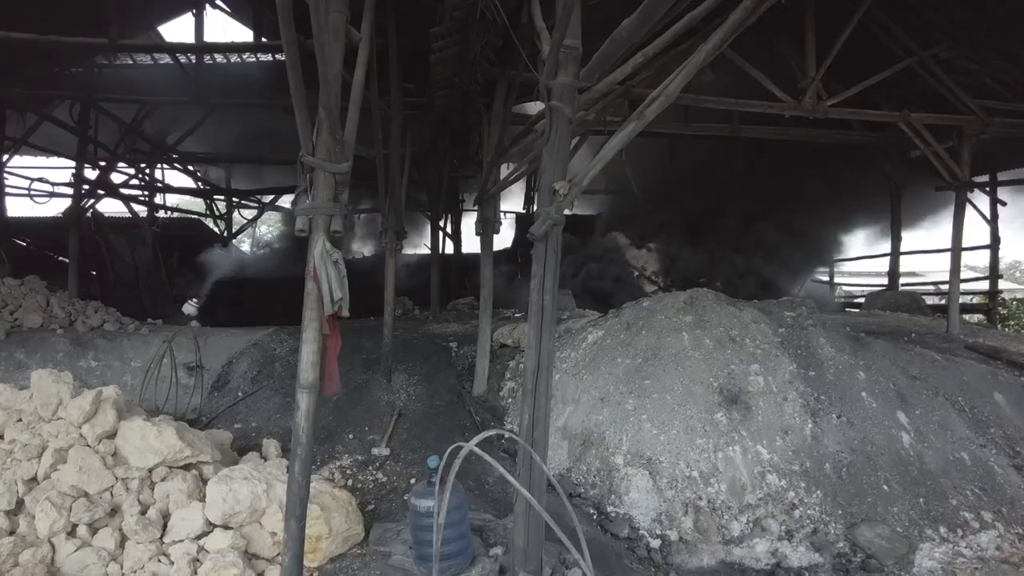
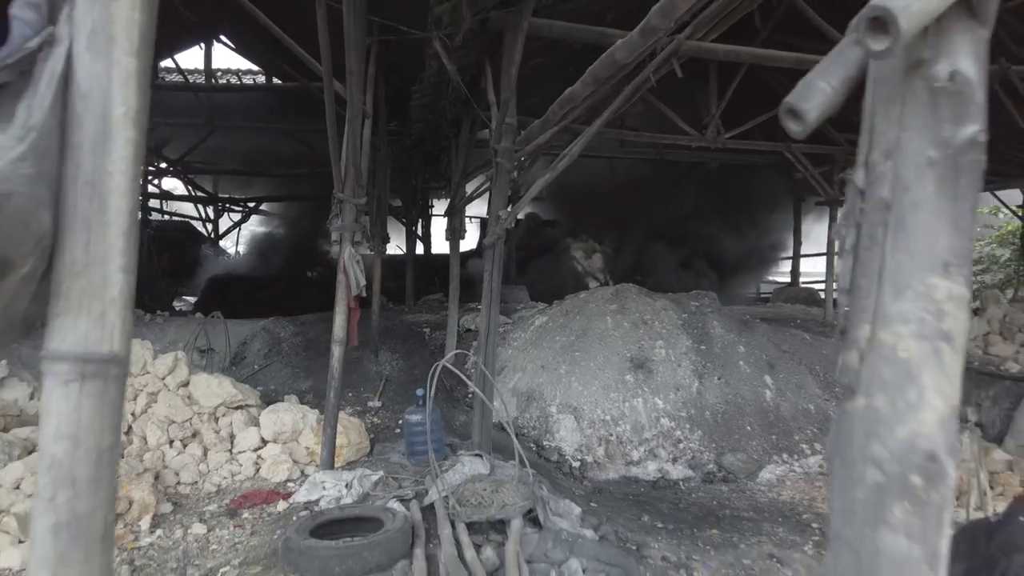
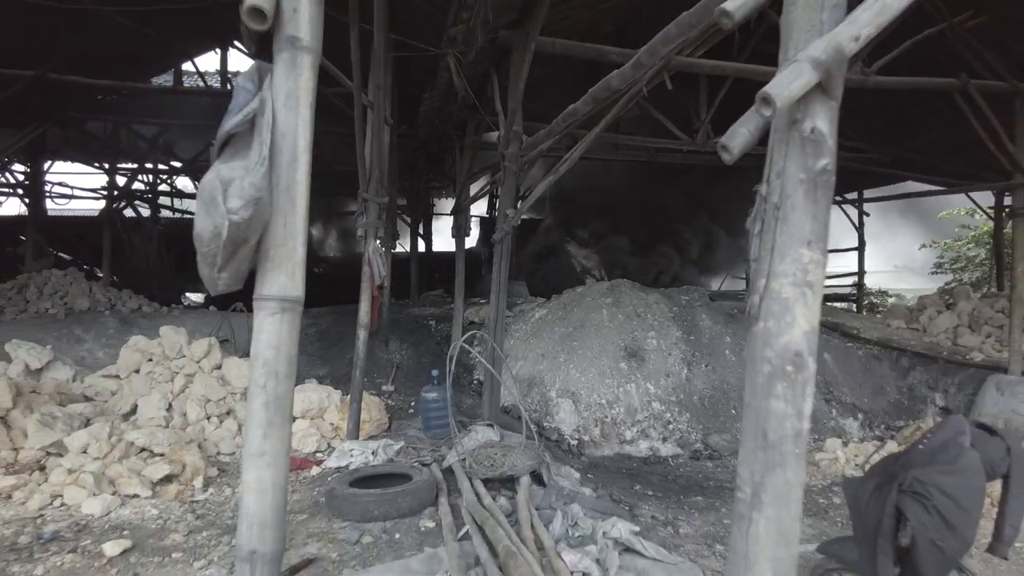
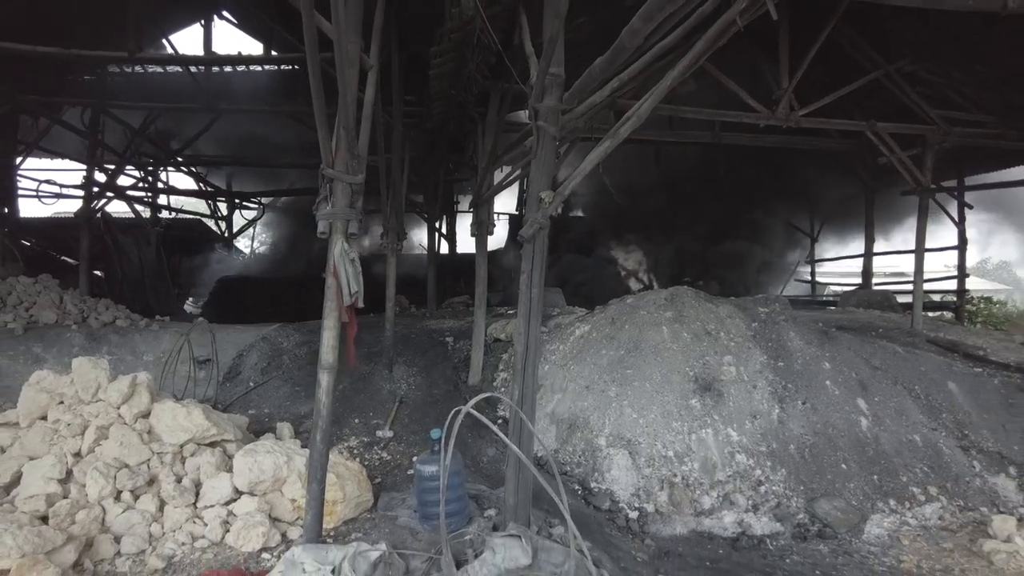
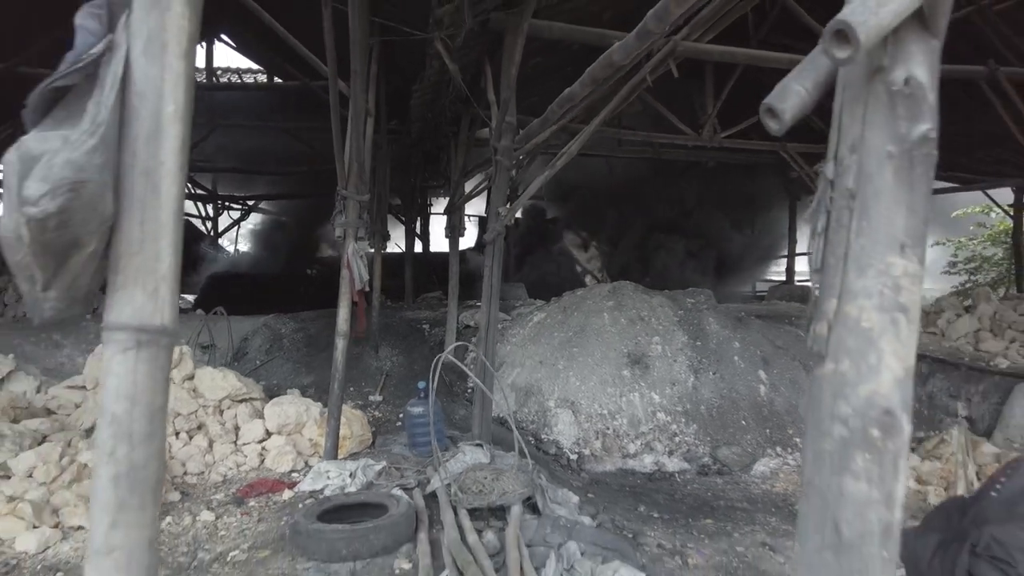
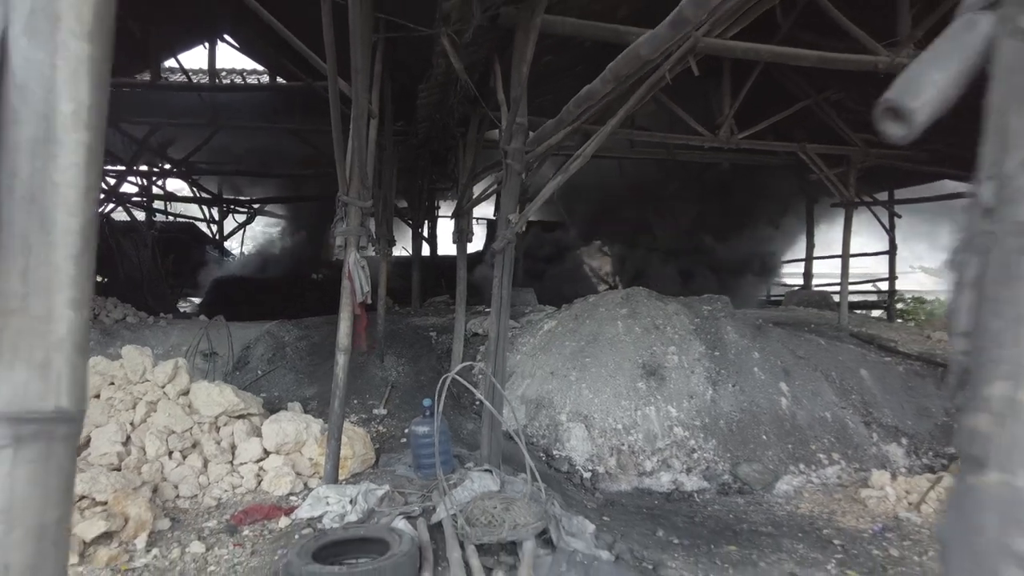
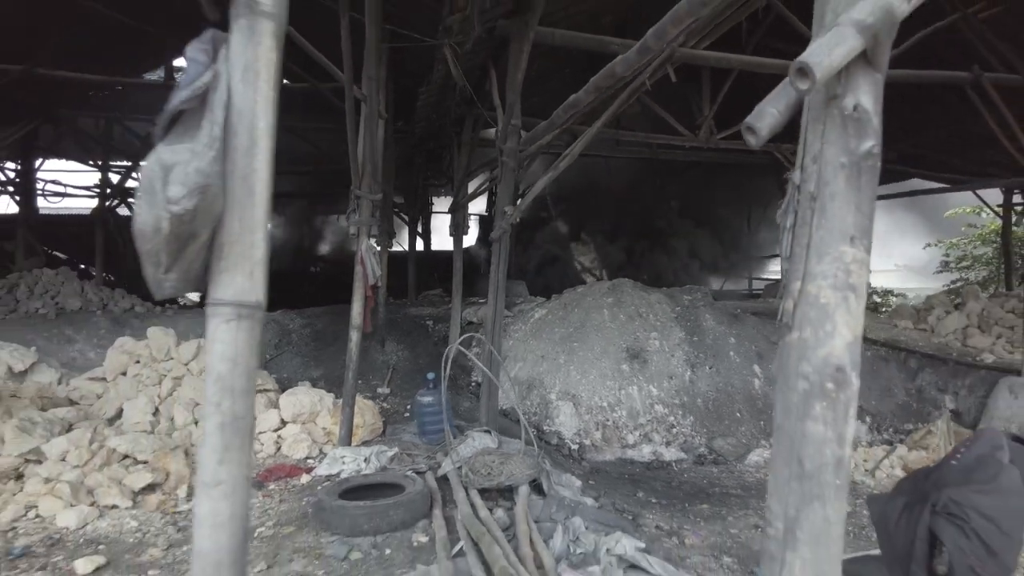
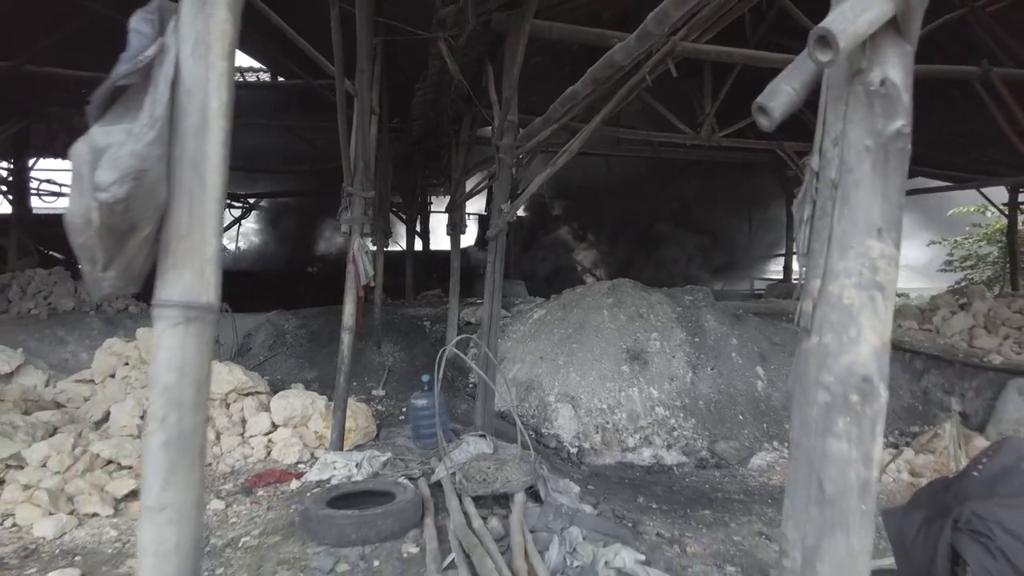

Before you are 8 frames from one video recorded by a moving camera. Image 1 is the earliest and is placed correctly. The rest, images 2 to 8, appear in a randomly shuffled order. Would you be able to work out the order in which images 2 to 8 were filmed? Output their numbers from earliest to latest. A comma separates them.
4, 6, 2, 5, 8, 7, 3
